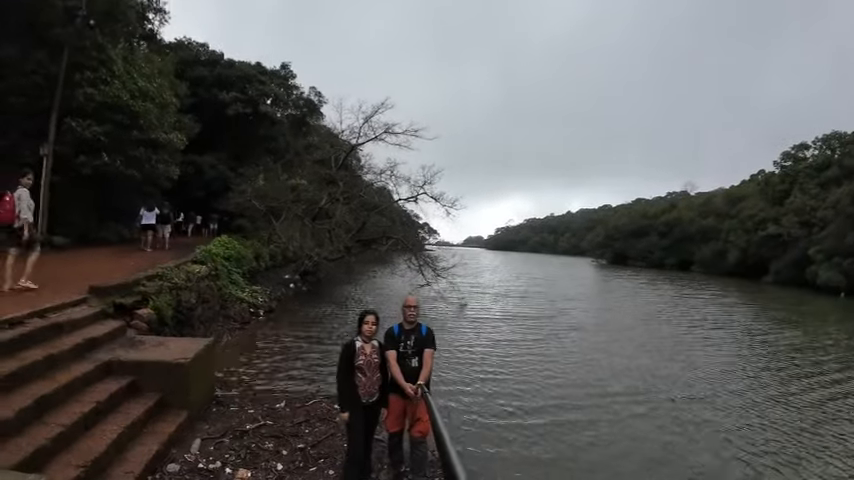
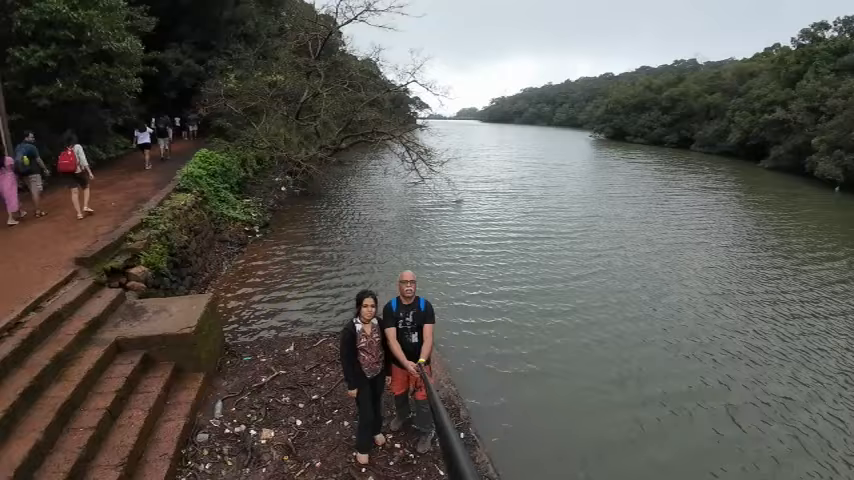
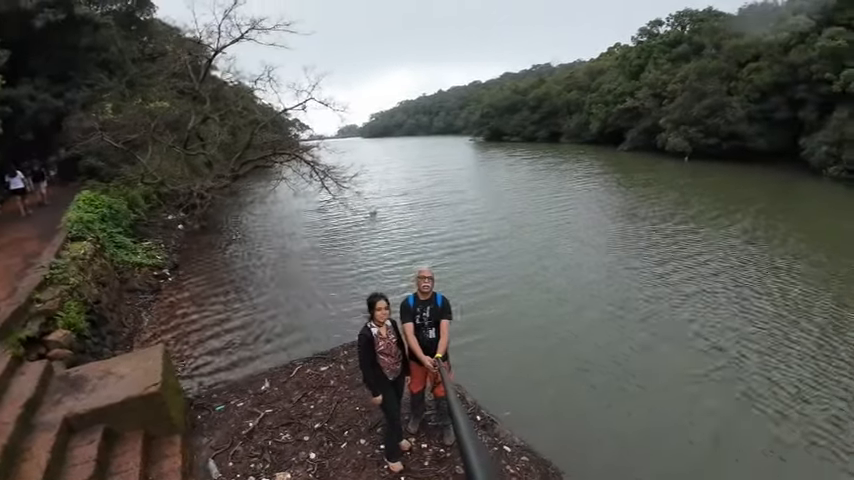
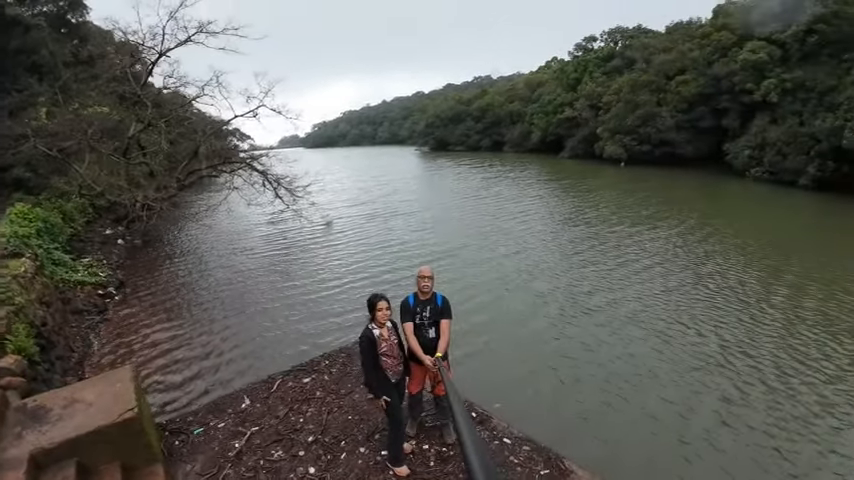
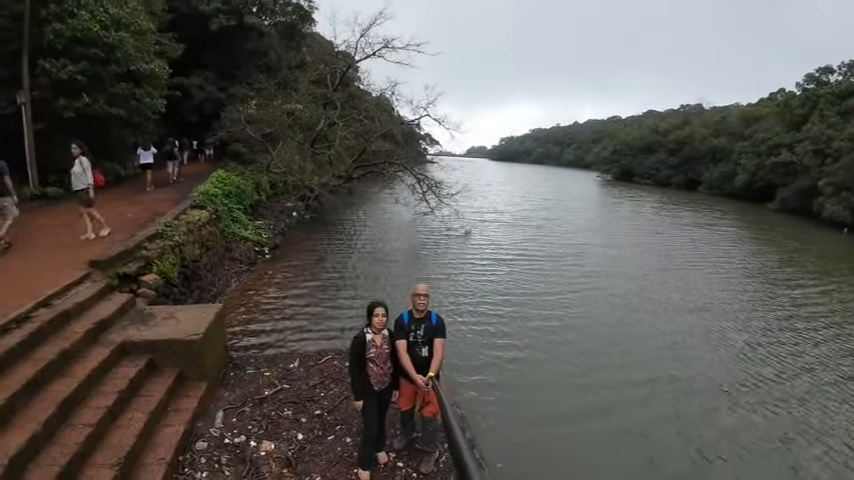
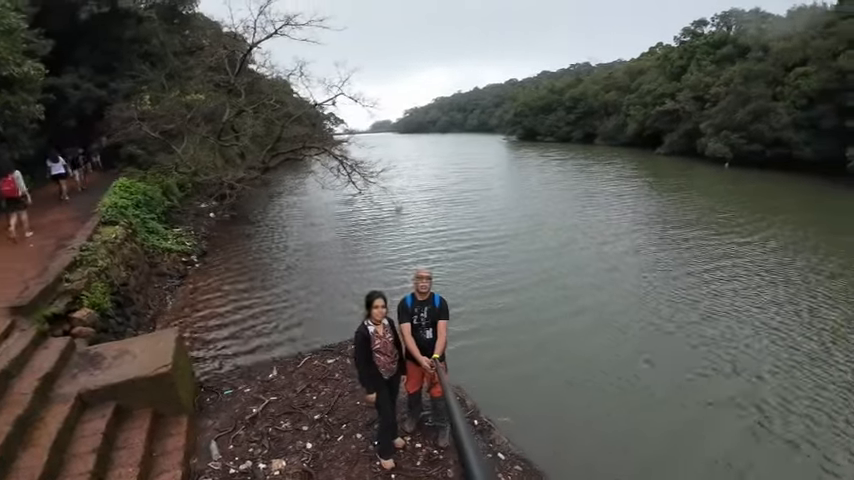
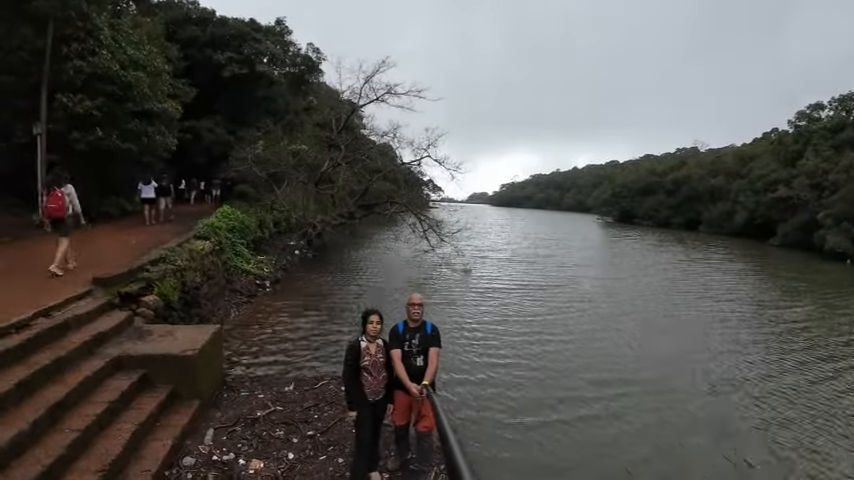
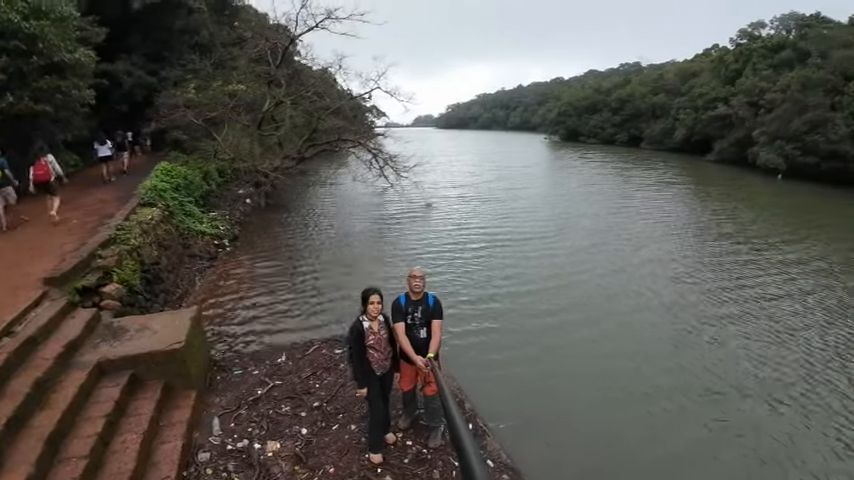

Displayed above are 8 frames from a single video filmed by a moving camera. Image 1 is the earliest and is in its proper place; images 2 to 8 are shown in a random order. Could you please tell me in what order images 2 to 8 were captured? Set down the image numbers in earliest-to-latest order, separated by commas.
7, 5, 2, 8, 6, 3, 4
